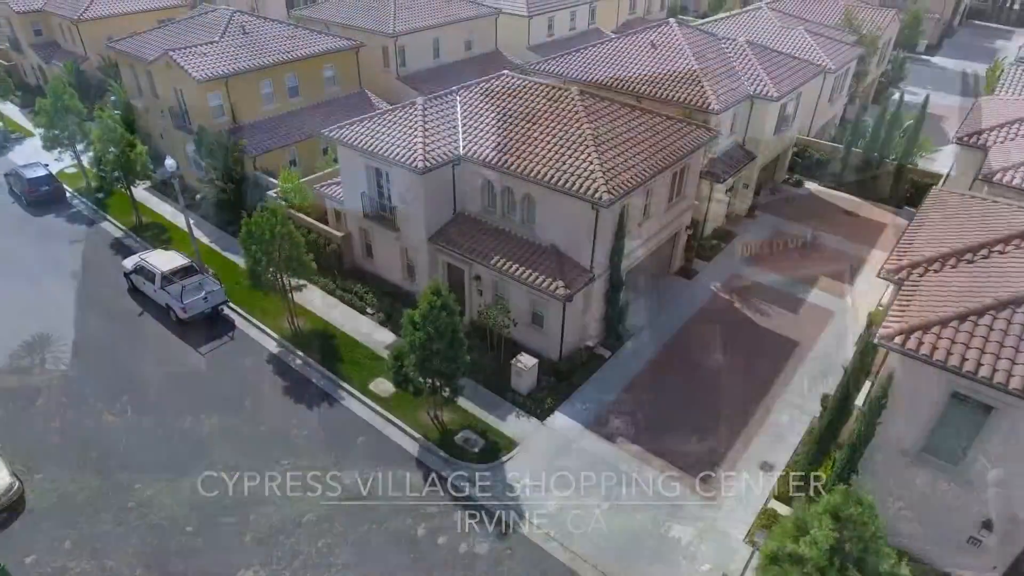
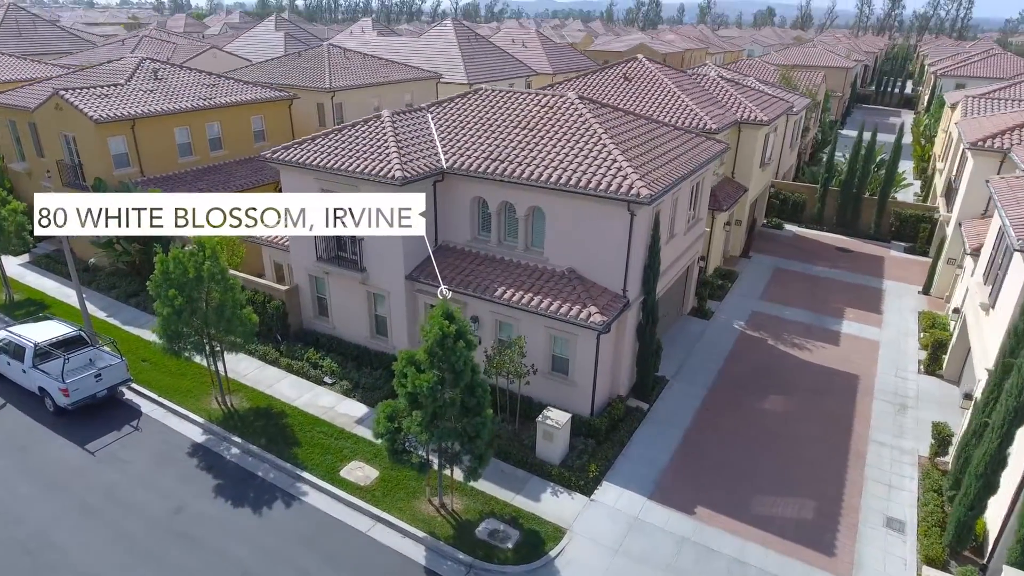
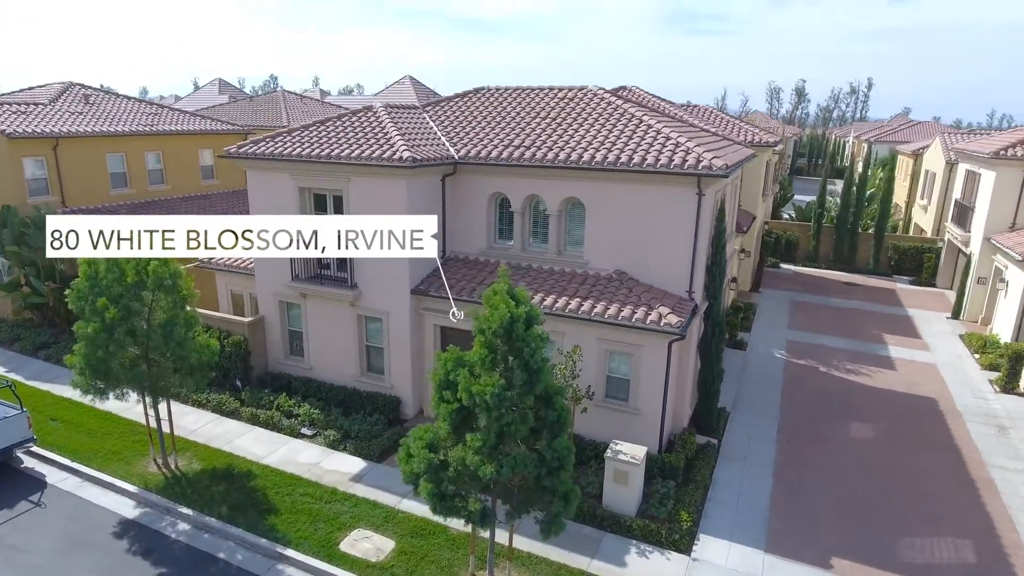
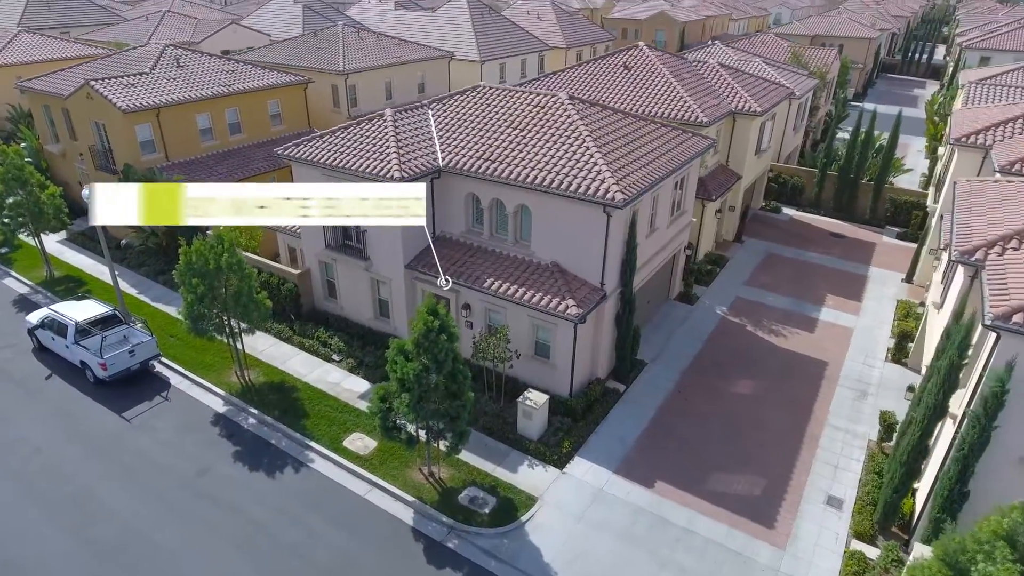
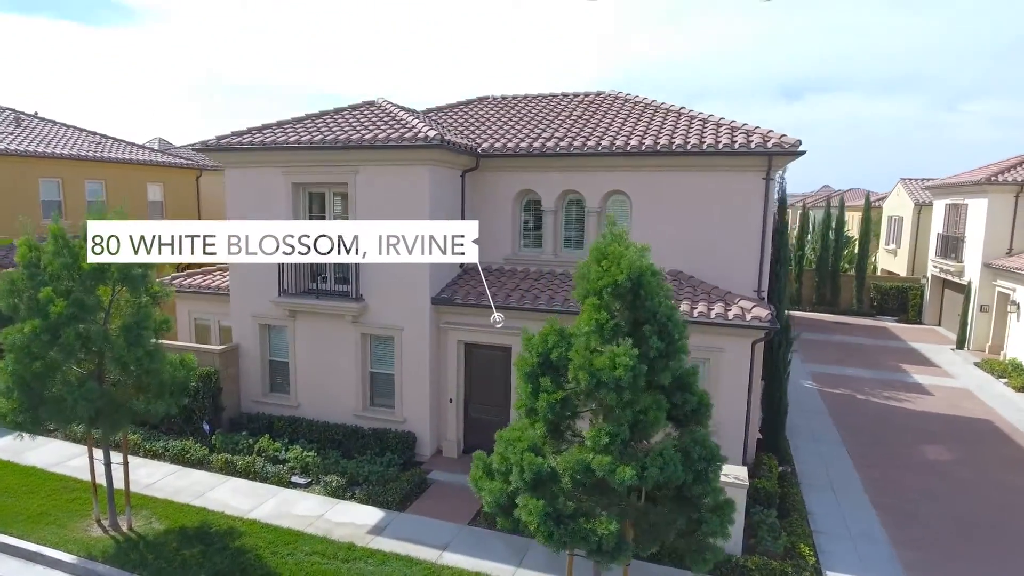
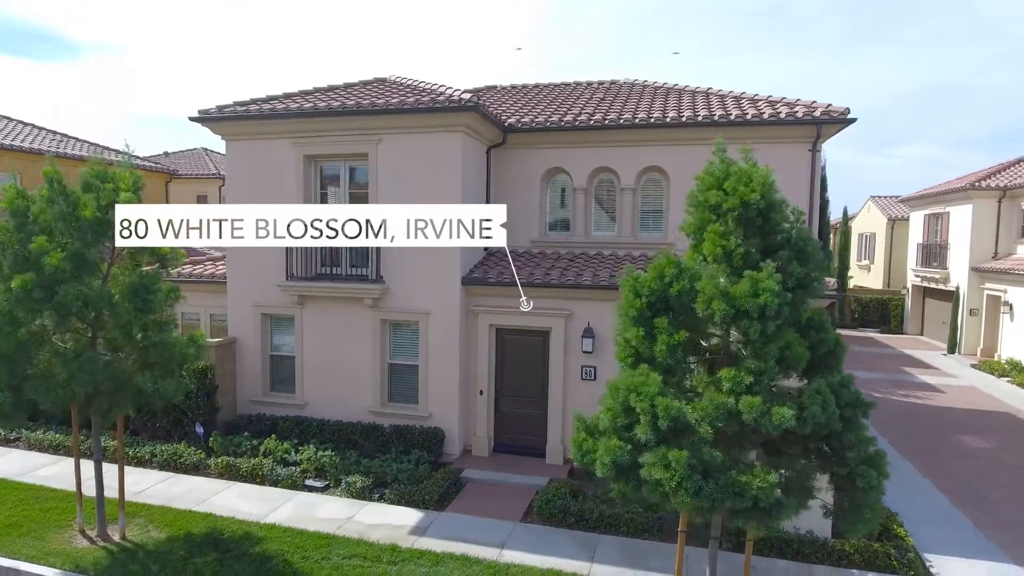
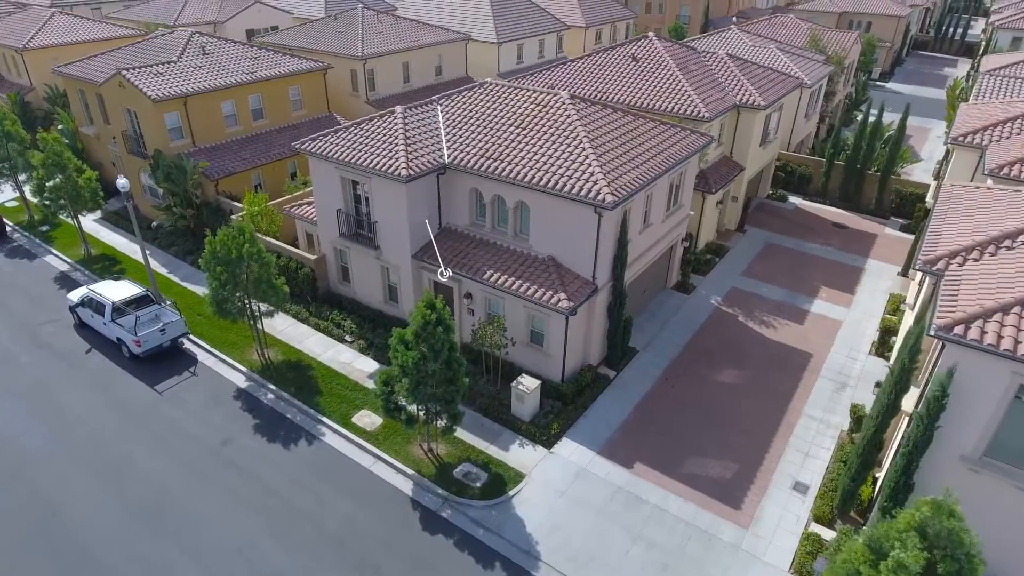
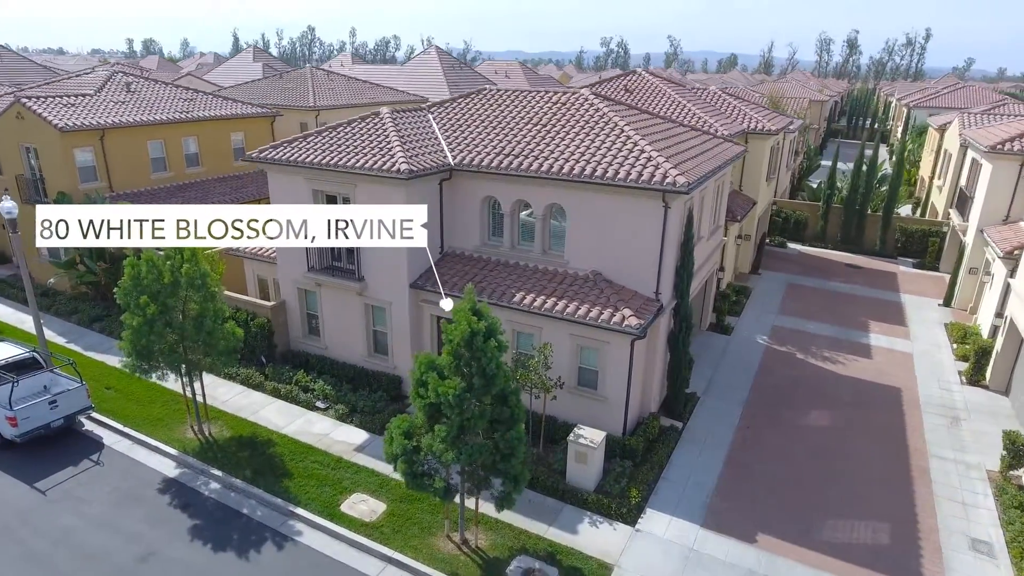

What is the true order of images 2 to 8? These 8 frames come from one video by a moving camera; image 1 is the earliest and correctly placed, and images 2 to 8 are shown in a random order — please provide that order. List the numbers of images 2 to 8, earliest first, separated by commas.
7, 4, 2, 8, 3, 5, 6
